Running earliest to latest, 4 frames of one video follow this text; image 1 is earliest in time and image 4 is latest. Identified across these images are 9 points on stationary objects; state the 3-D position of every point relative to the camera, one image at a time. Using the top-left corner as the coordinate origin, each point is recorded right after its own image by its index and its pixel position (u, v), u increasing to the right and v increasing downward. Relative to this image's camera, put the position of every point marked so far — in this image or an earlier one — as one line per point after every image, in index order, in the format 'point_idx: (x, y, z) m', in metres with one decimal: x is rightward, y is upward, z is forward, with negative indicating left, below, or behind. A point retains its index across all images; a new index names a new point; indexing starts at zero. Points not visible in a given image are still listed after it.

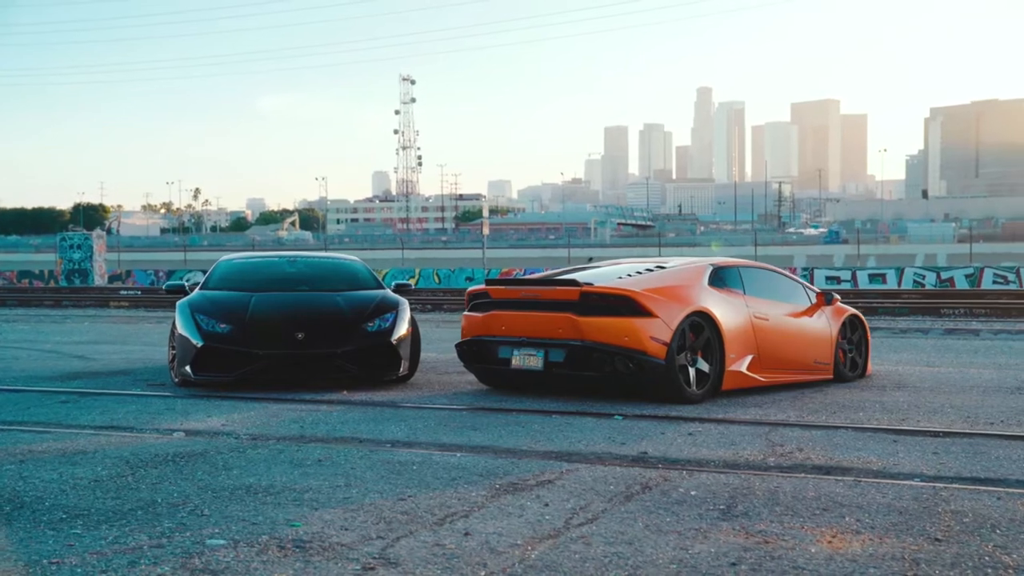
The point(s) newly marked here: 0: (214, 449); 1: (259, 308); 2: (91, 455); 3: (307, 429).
0: (-1.7, -0.9, +6.1) m
1: (-2.1, -0.2, +9.1) m
2: (-2.2, -0.9, +5.8) m
3: (-1.3, -0.9, +6.9) m
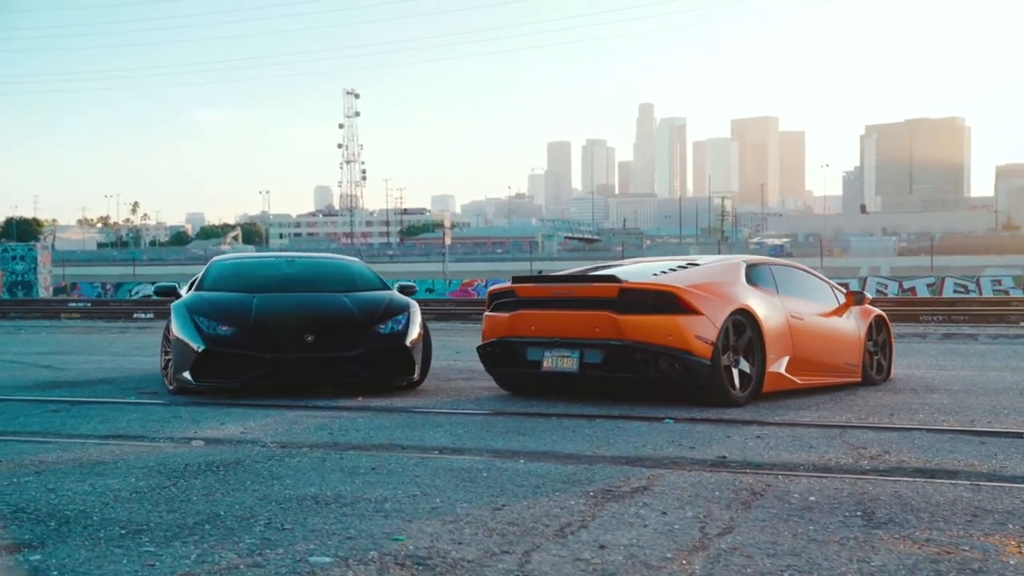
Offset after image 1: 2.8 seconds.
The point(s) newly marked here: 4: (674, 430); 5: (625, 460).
0: (-1.3, -0.9, +5.5) m
1: (-1.9, -0.2, +8.5) m
2: (-1.9, -0.8, +5.2) m
3: (-1.0, -0.9, +6.3) m
4: (+1.0, -0.8, +6.4) m
5: (+0.6, -0.9, +5.5) m
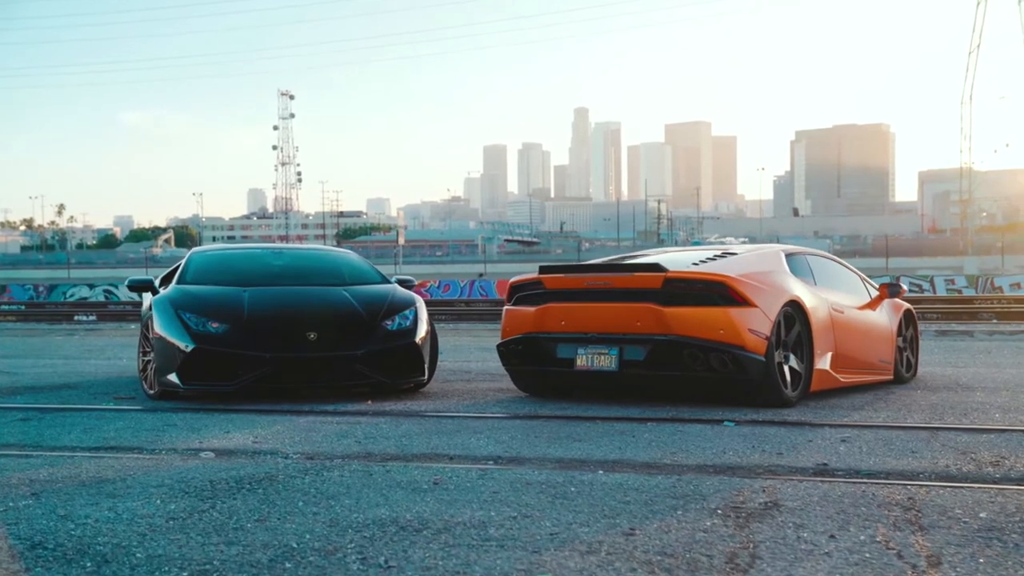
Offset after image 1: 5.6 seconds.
0: (-1.0, -0.8, +4.7) m
1: (-1.8, -0.1, +7.6) m
2: (-1.6, -0.8, +4.4) m
3: (-0.7, -0.8, +5.5) m
4: (+1.2, -0.8, +5.7) m
5: (+0.9, -0.8, +4.8) m
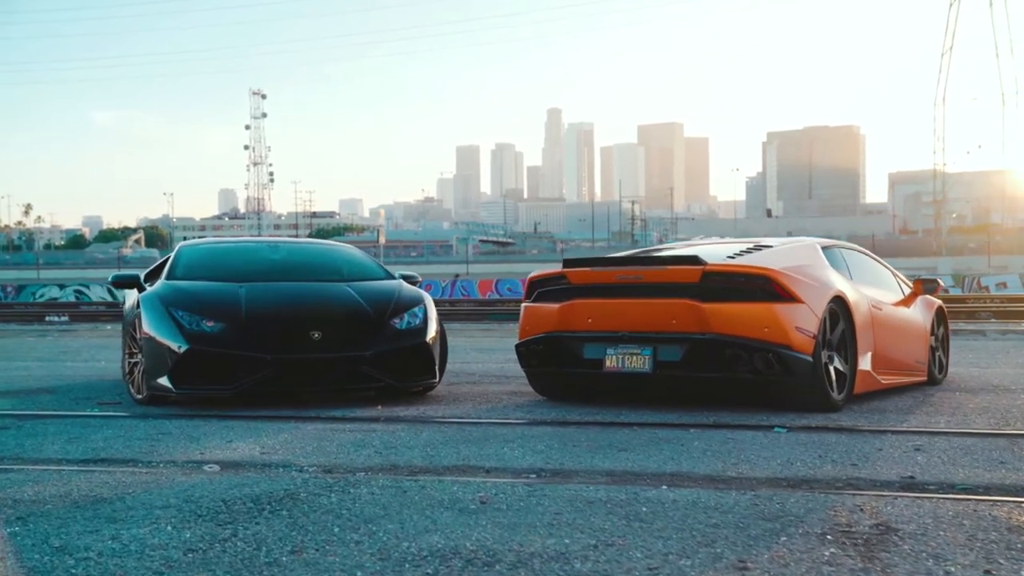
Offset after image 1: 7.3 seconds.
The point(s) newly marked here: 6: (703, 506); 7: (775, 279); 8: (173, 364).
0: (-0.8, -0.8, +4.1) m
1: (-1.6, -0.1, +7.0) m
2: (-1.3, -0.7, +3.8) m
3: (-0.5, -0.8, +4.9) m
4: (+1.4, -0.7, +5.2) m
5: (+1.1, -0.8, +4.3) m
6: (+0.7, -0.7, +3.7) m
7: (+1.5, 0.0, +6.2) m
8: (-2.1, -0.5, +6.7) m
